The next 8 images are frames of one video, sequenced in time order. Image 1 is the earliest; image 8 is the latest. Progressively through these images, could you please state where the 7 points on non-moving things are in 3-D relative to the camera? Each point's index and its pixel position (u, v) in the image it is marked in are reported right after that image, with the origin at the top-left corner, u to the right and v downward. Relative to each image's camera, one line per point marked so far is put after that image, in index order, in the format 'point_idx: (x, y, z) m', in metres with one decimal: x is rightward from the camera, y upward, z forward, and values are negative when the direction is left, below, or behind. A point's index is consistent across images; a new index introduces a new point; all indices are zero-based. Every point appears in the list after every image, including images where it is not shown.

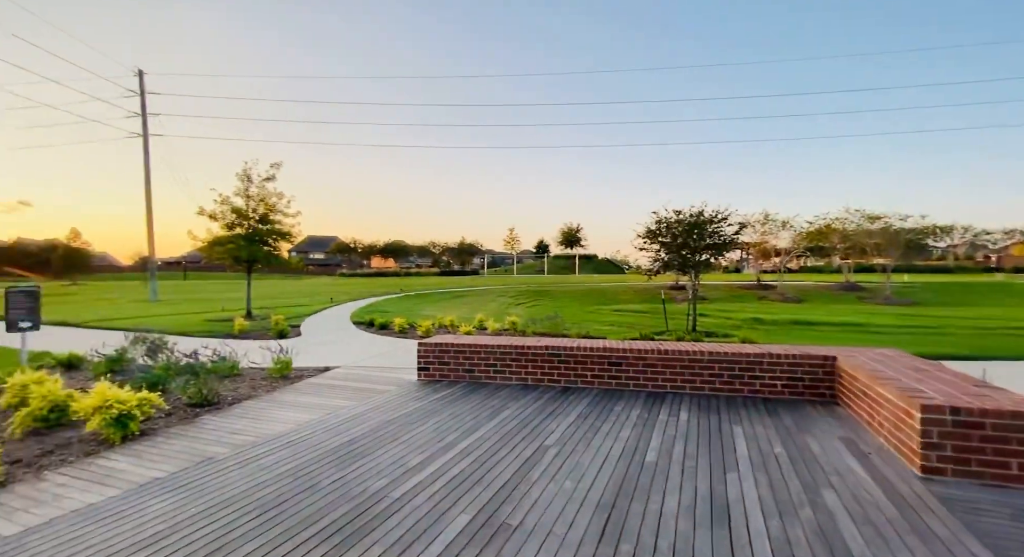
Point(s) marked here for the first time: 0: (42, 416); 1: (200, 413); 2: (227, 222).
0: (-5.6, -1.7, +6.2) m
1: (-3.2, -1.4, +5.3) m
2: (-7.7, +1.5, +13.8) m
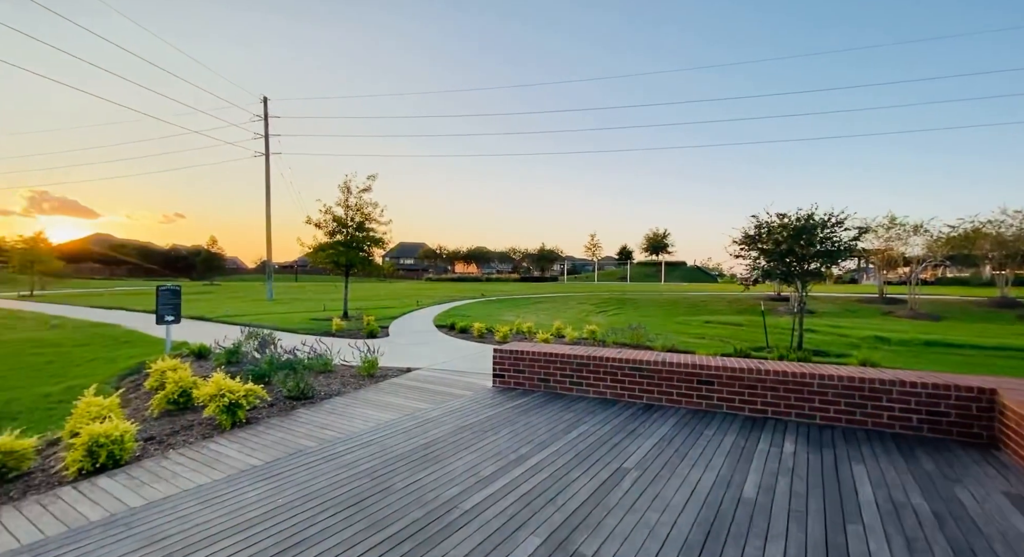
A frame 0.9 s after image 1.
0: (-4.6, -1.7, +6.9) m
1: (-2.4, -1.4, +5.6) m
2: (-5.3, +1.4, +14.8) m
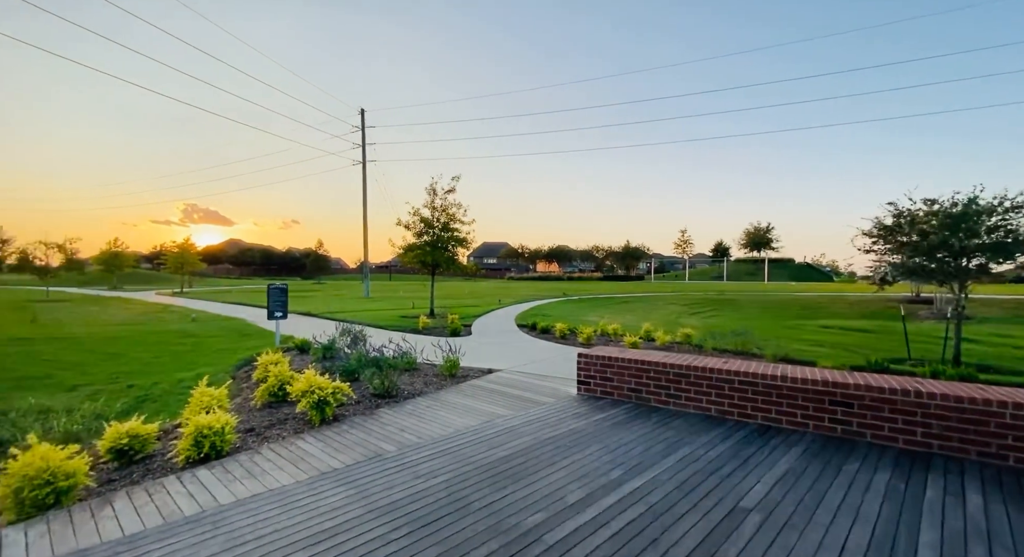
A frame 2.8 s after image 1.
0: (-3.4, -1.6, +7.3) m
1: (-1.5, -1.4, +5.7) m
2: (-2.9, +1.4, +15.2) m
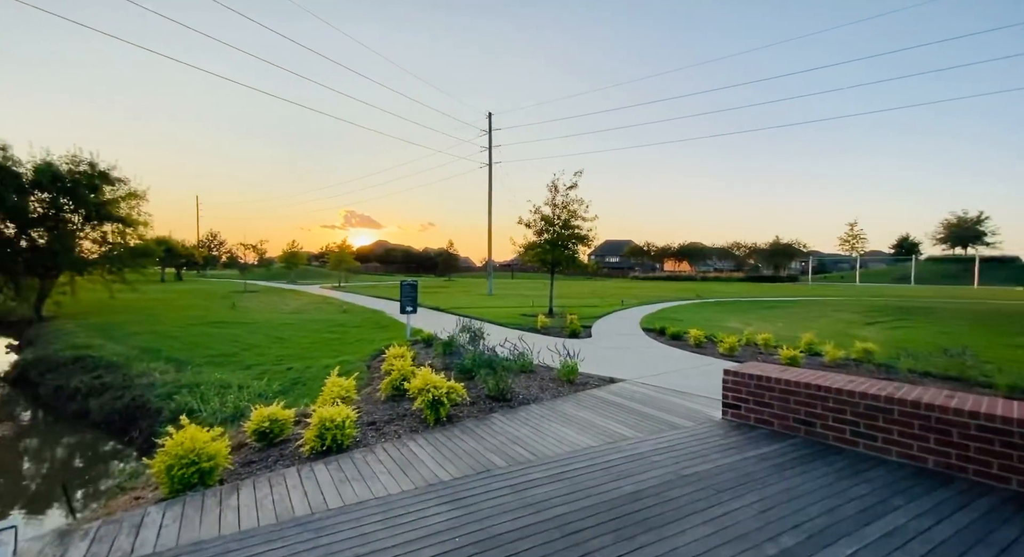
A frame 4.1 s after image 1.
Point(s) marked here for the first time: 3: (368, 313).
0: (-1.7, -1.6, +7.5) m
1: (-0.2, -1.4, +5.4) m
2: (+0.8, +1.5, +15.0) m
3: (-5.2, -1.3, +19.5) m
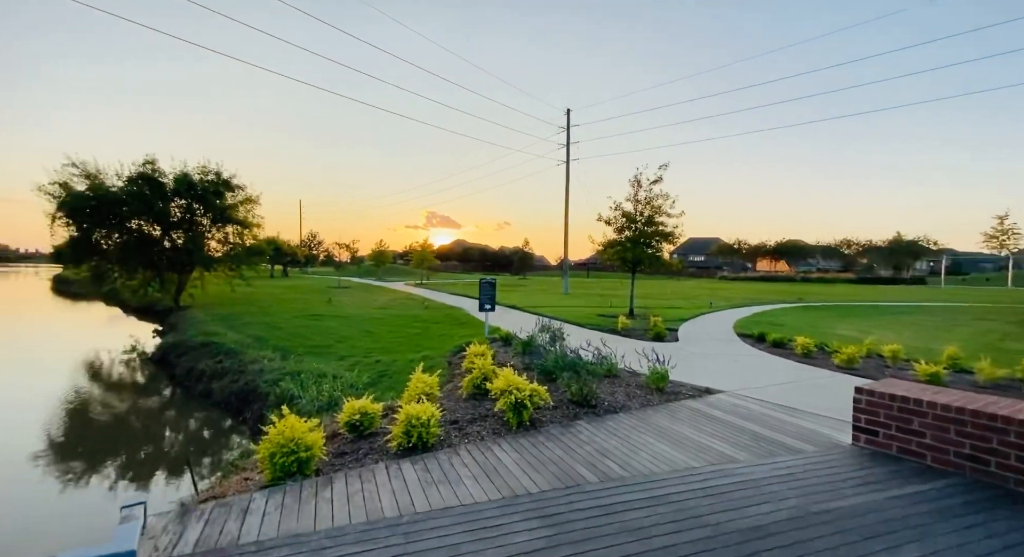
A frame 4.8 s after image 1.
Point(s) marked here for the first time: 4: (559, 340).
0: (-0.5, -1.6, +7.4) m
1: (+0.7, -1.4, +5.2) m
2: (+3.0, +1.5, +14.6) m
3: (-2.2, -1.2, +19.8) m
4: (+0.7, -1.1, +8.5) m
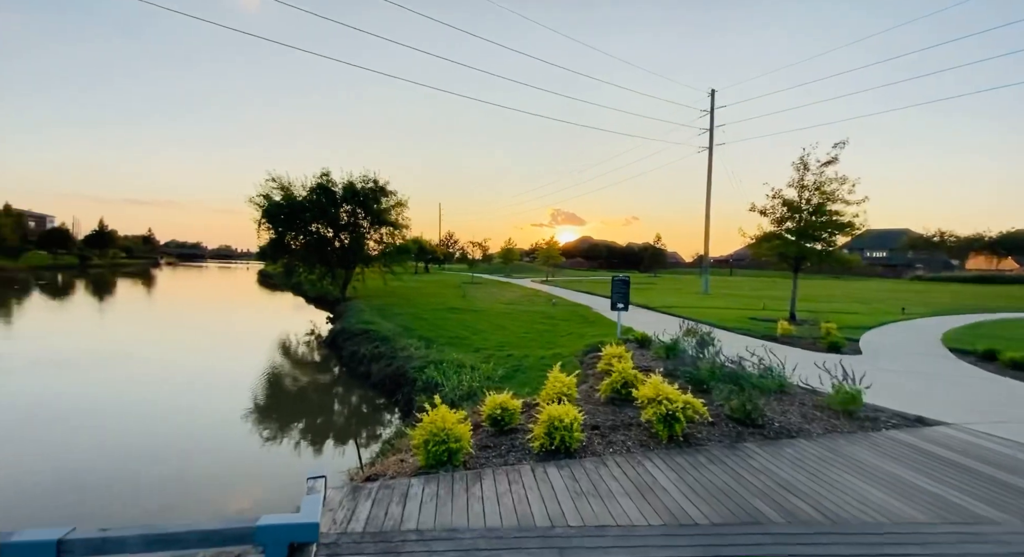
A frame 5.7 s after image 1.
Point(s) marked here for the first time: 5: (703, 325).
0: (+1.5, -1.6, +7.0) m
1: (+2.1, -1.4, +4.5) m
2: (+6.6, +1.6, +13.0) m
3: (+2.8, -1.1, +19.4) m
4: (+2.9, -1.0, +7.7) m
5: (+3.9, -0.9, +10.1) m
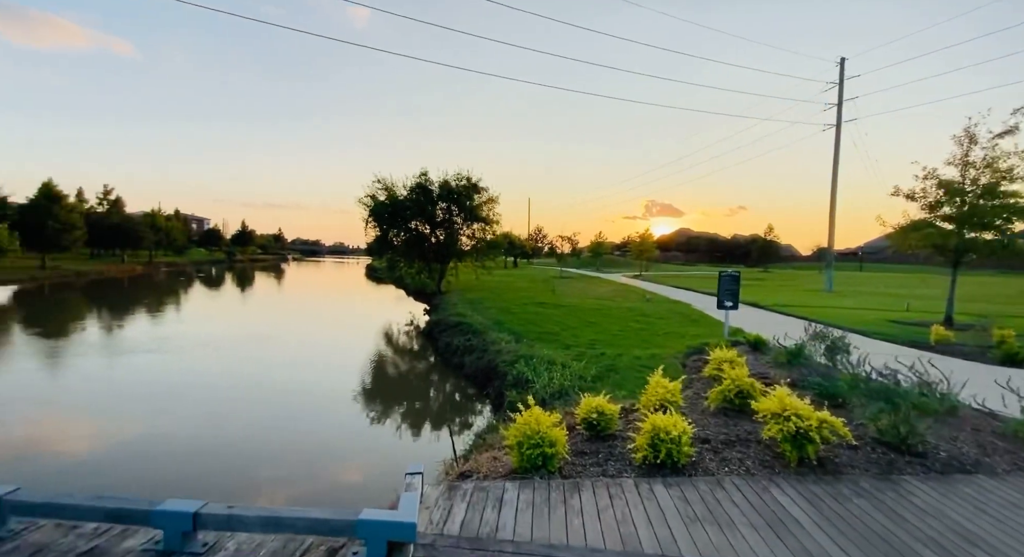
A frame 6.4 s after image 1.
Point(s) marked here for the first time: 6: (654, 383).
0: (+2.7, -1.5, +6.3) m
1: (+2.9, -1.4, +3.7) m
2: (+8.9, +1.7, +11.2) m
3: (+6.2, -0.9, +18.2) m
4: (+4.3, -1.0, +6.7) m
5: (+5.7, -0.9, +8.9) m
6: (+1.8, -1.4, +6.7) m
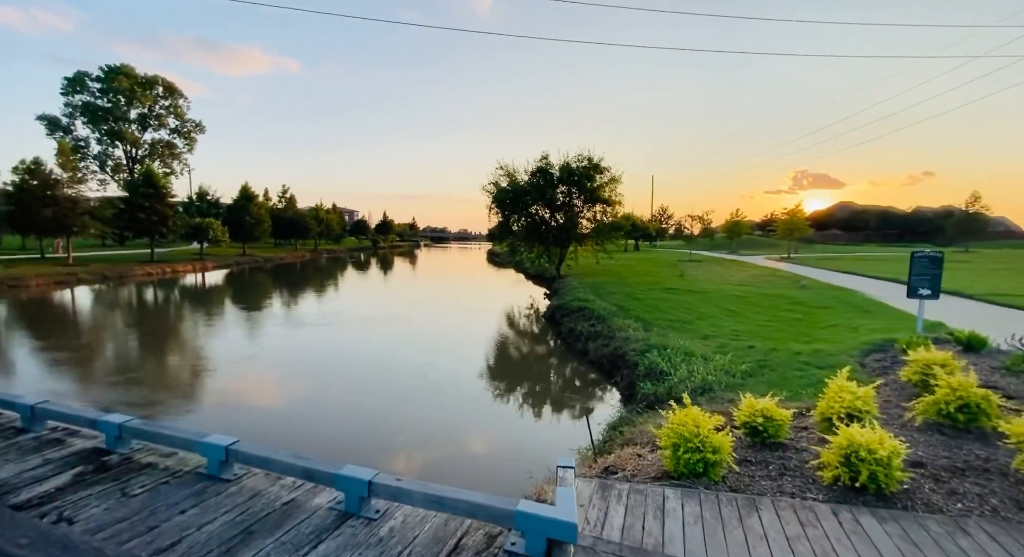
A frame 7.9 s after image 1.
0: (+4.5, -1.4, +5.1) m
1: (+4.0, -1.4, +2.5) m
2: (+11.7, +1.9, +8.2) m
3: (+10.9, -0.5, +15.7) m
4: (+6.1, -0.9, +5.0) m
5: (+8.0, -0.7, +6.8) m
6: (+3.8, -1.3, +5.7) m
